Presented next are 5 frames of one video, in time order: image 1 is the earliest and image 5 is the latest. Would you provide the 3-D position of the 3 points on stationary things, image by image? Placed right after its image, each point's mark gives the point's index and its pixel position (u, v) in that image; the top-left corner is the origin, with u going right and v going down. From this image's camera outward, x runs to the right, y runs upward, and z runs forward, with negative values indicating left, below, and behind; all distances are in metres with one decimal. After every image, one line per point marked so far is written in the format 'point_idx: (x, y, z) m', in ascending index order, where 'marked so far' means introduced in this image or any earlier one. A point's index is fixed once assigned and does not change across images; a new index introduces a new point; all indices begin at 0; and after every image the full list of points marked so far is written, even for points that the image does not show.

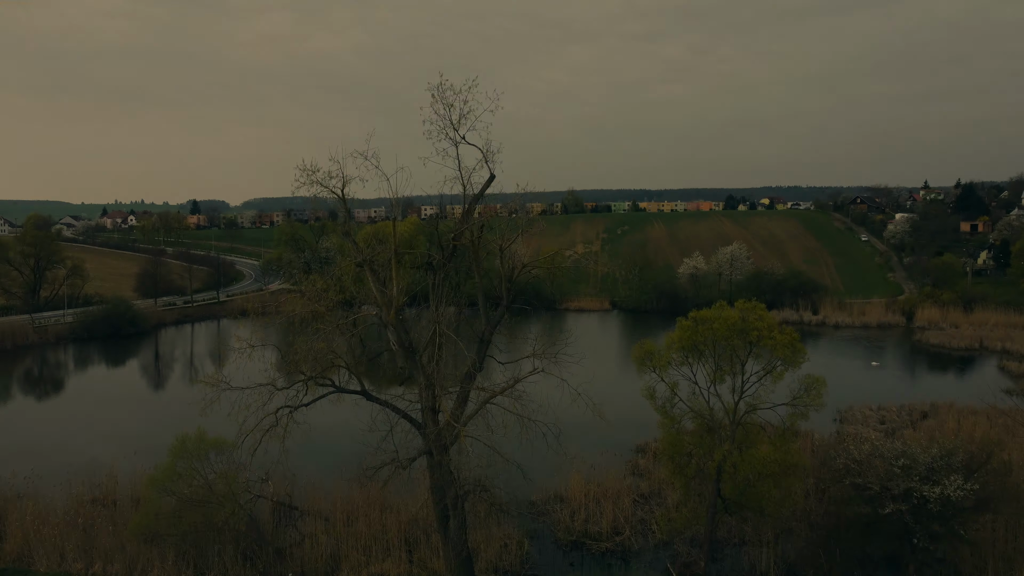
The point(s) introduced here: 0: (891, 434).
0: (+9.7, -3.8, +14.8) m
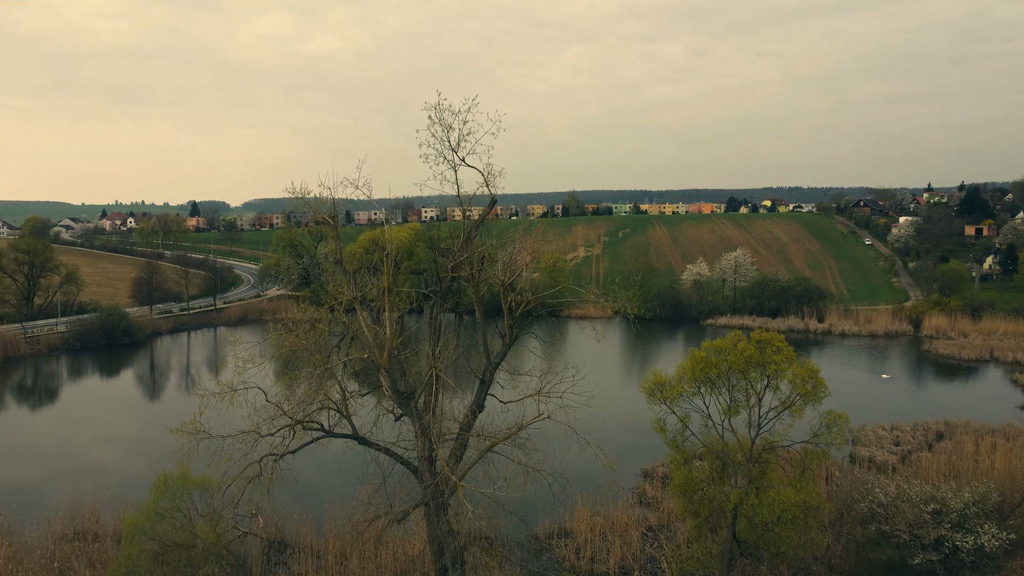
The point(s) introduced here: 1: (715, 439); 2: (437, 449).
0: (+9.7, -4.2, +14.3) m
1: (+3.7, -2.8, +10.7) m
2: (-0.9, -1.8, +6.6) m
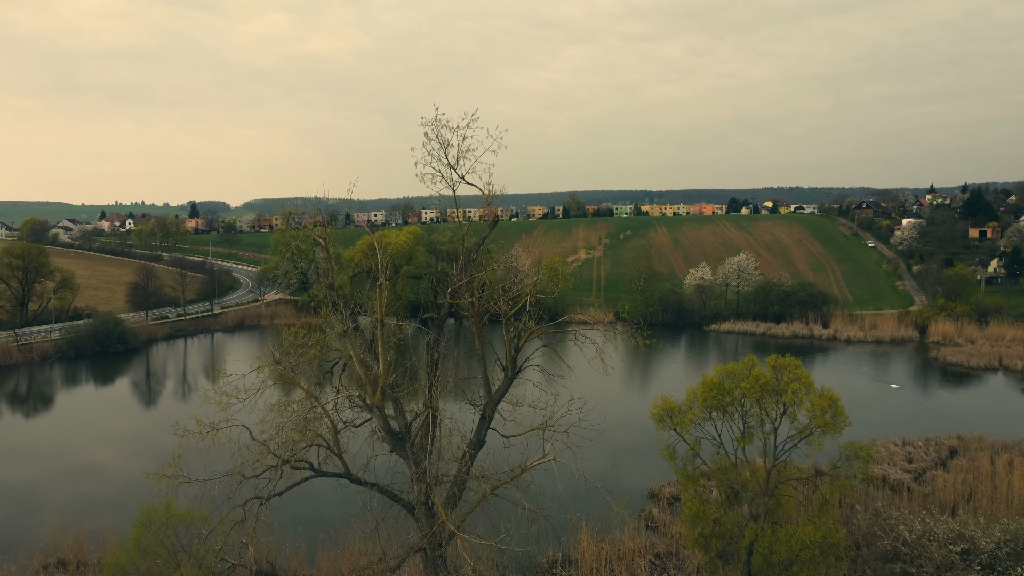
0: (+9.8, -4.6, +13.8) m
1: (+3.8, -3.1, +10.2) m
2: (-0.8, -2.2, +6.2) m
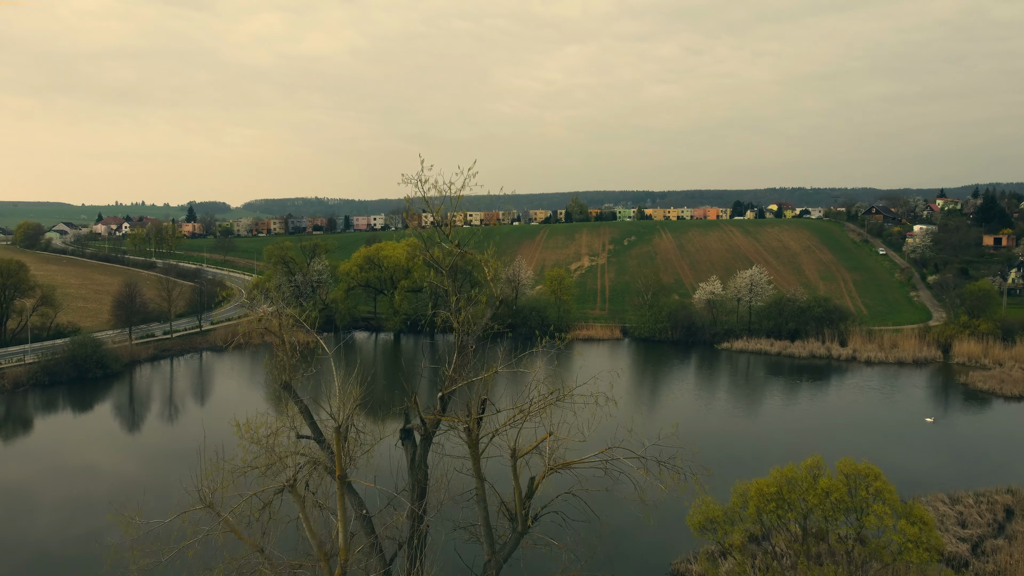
0: (+9.9, -5.5, +12.2) m
1: (+3.9, -4.1, +8.6) m
2: (-0.7, -3.1, +4.6) m
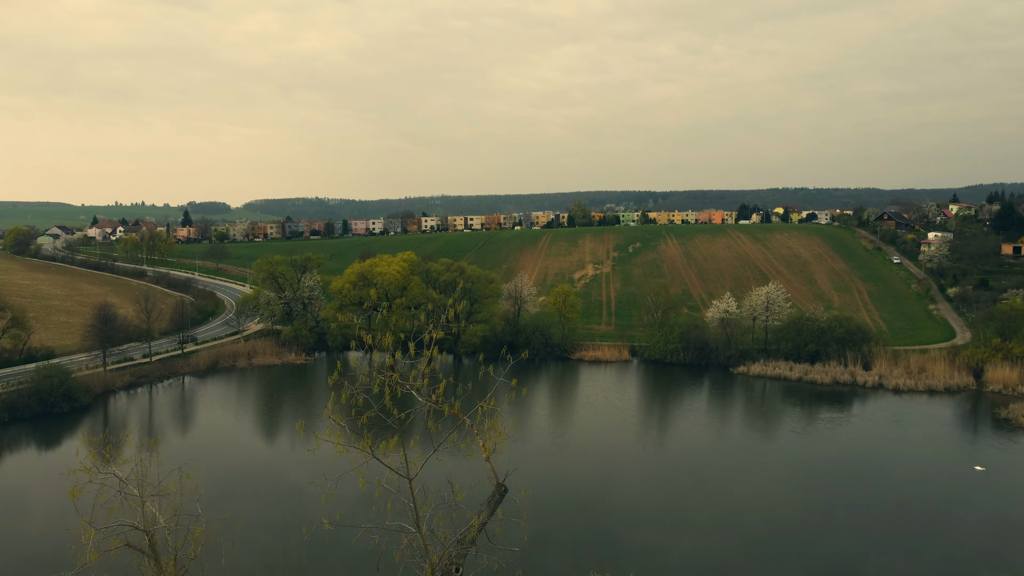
0: (+9.9, -6.7, +10.1) m
1: (+3.9, -5.2, +6.5) m
2: (-0.7, -4.3, +2.5) m
